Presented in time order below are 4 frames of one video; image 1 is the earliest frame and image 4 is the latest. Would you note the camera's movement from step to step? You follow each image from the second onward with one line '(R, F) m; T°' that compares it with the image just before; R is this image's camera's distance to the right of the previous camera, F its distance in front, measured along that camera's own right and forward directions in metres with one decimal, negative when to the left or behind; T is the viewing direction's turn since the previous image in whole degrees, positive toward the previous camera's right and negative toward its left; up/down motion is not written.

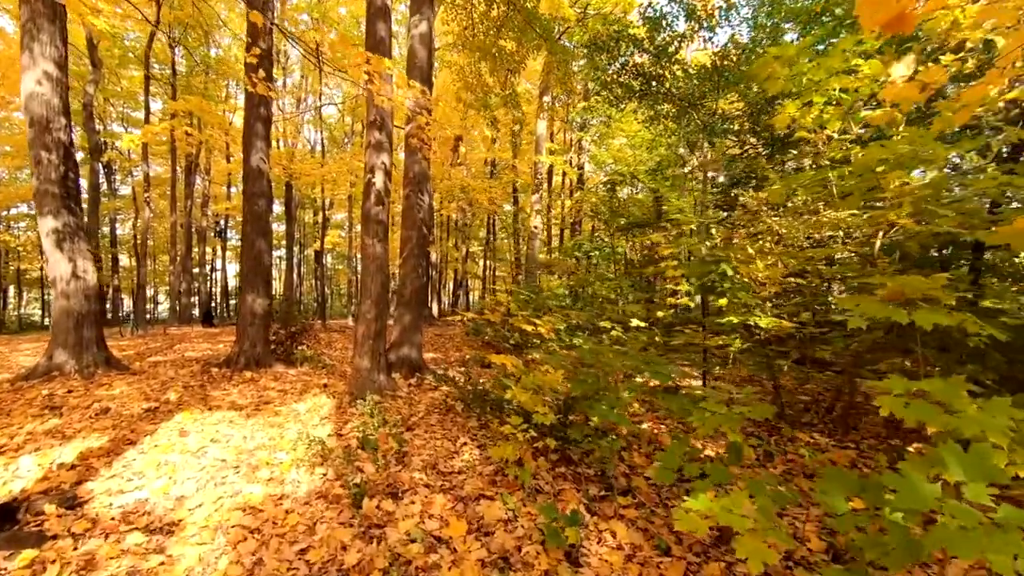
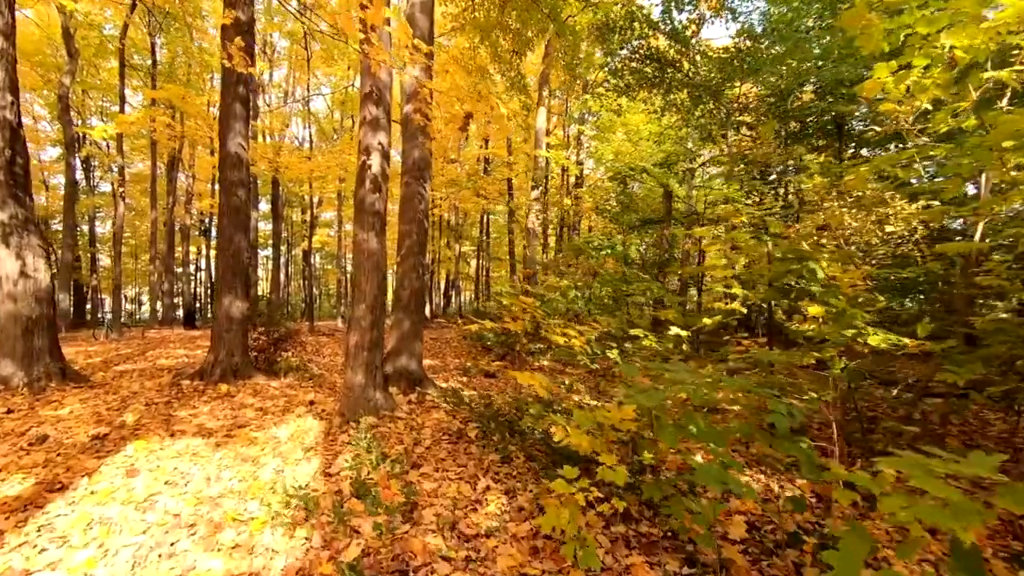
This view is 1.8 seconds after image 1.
(-0.3, +0.9) m; +1°
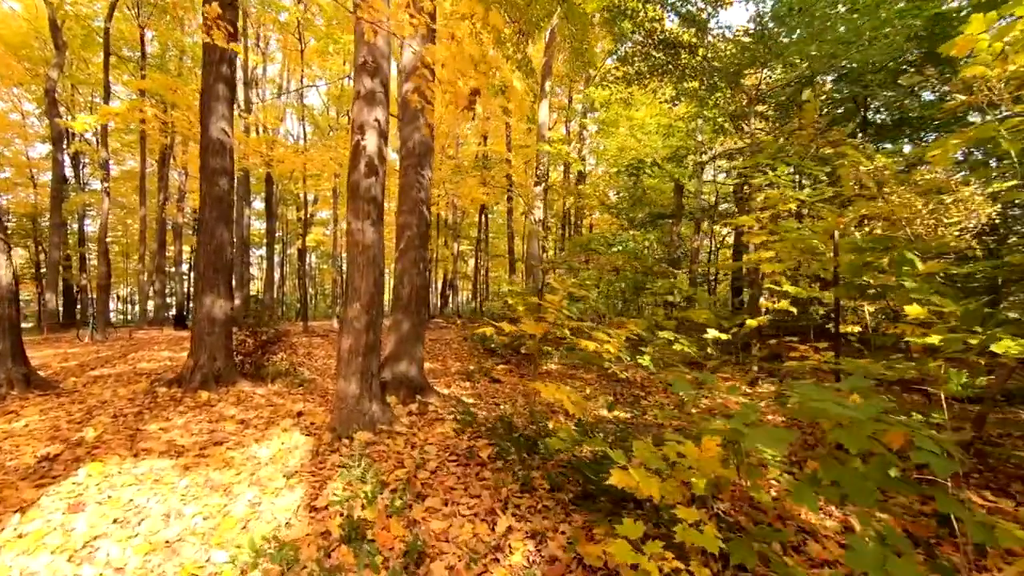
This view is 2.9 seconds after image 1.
(-0.2, +0.6) m; 0°
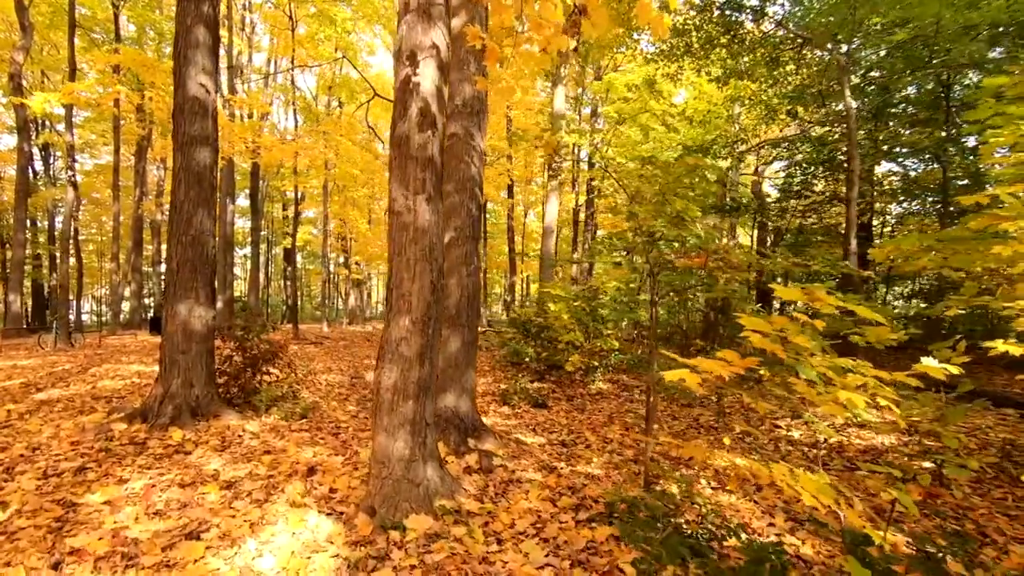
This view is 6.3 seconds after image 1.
(-0.8, +1.5) m; +2°
